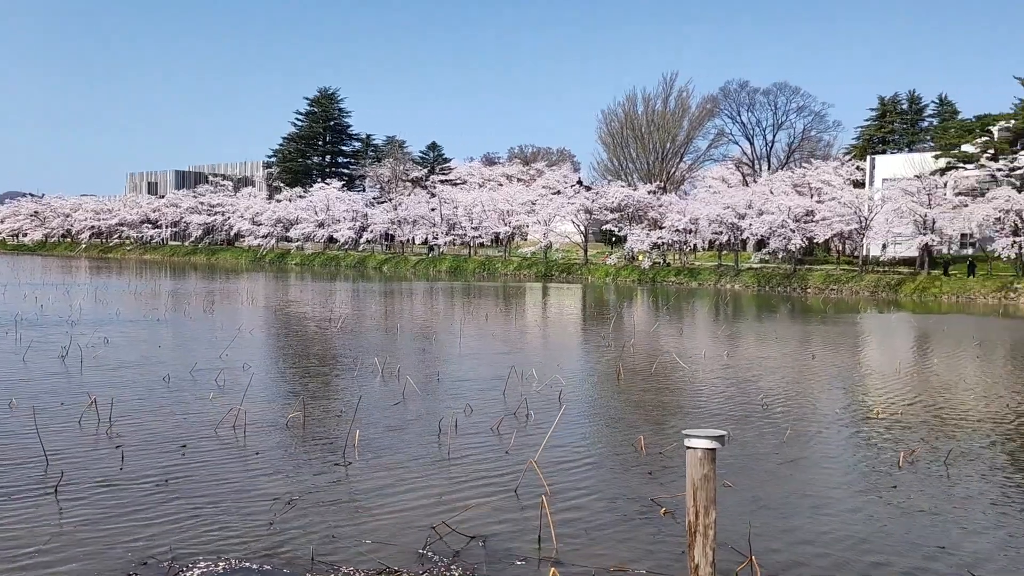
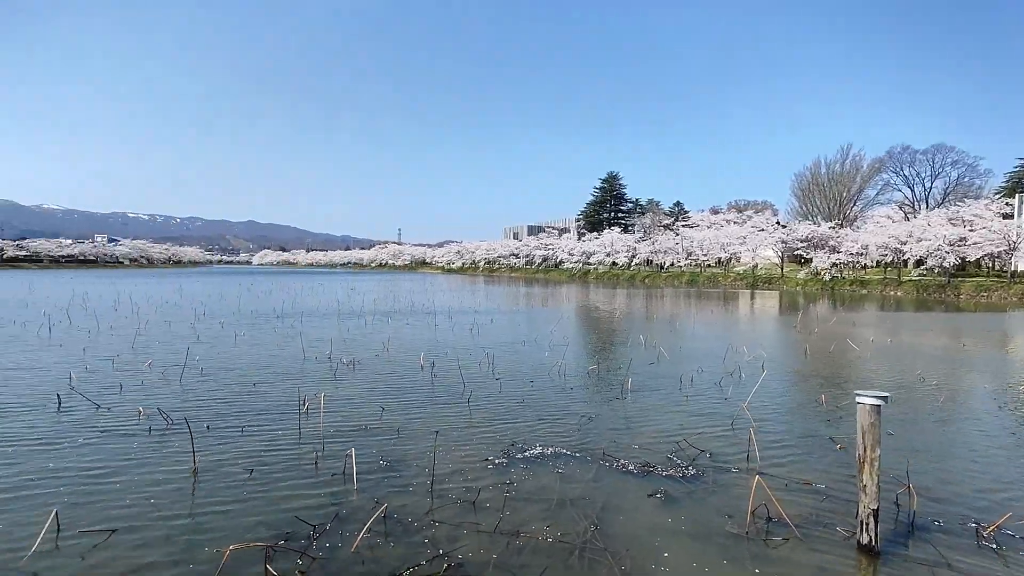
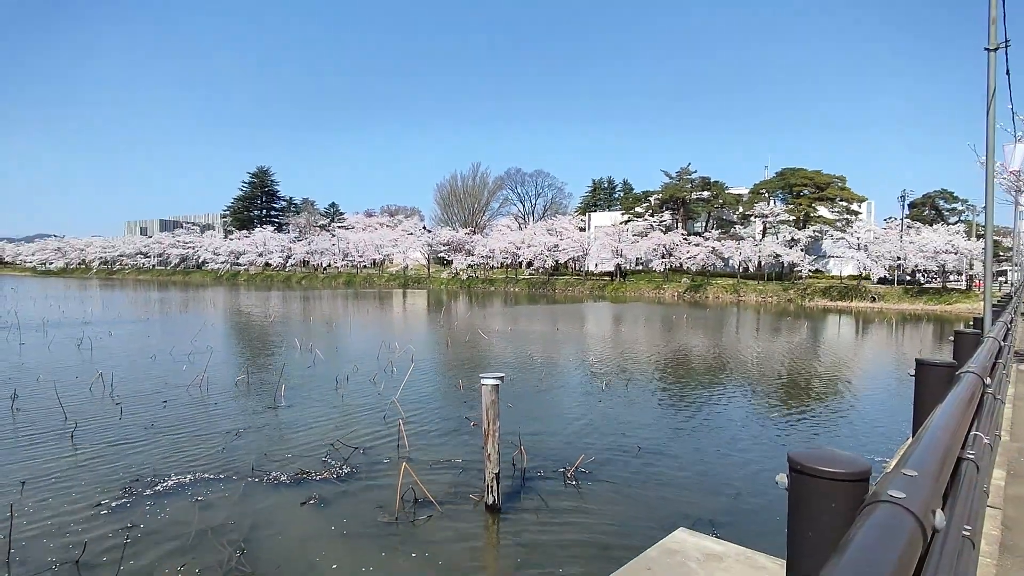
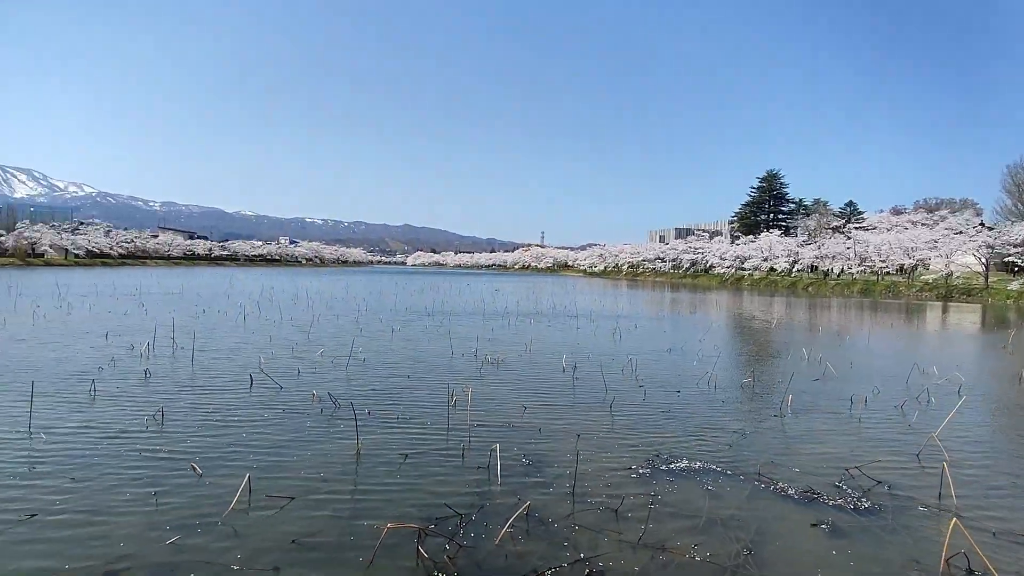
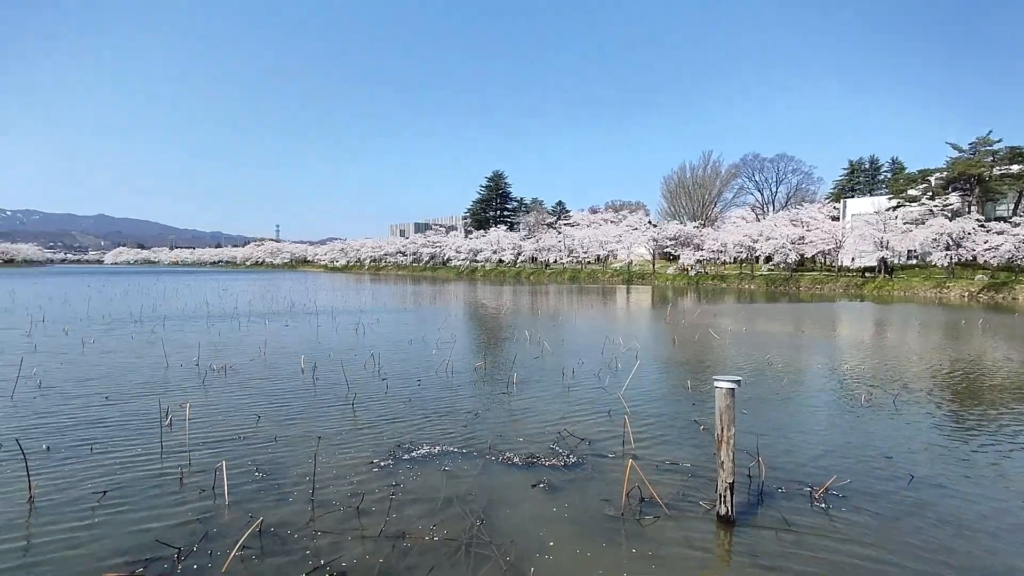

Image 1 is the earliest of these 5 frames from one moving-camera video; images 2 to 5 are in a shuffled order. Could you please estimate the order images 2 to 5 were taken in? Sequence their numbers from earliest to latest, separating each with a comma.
3, 5, 2, 4
